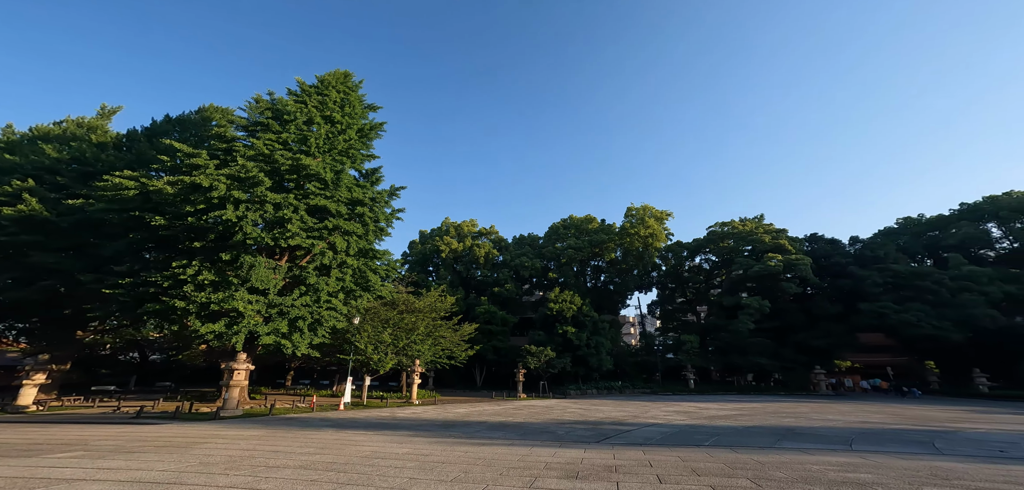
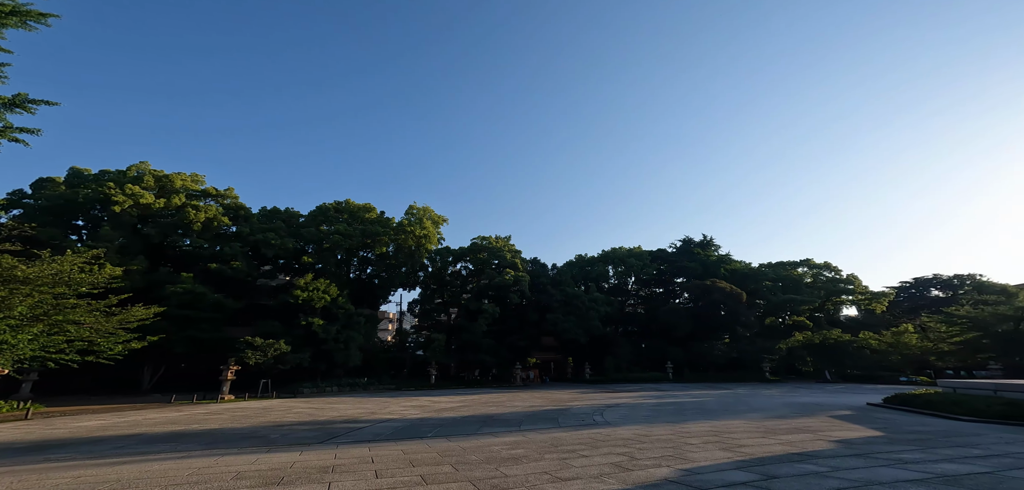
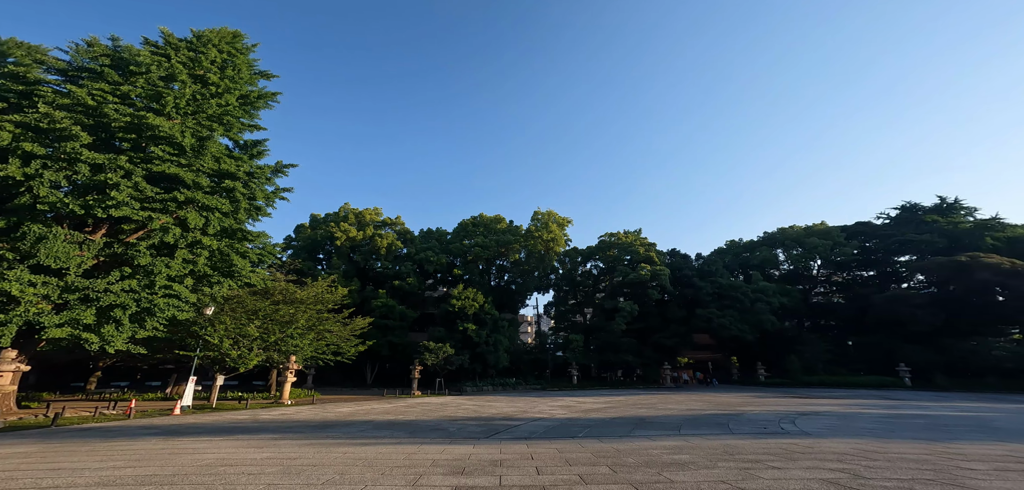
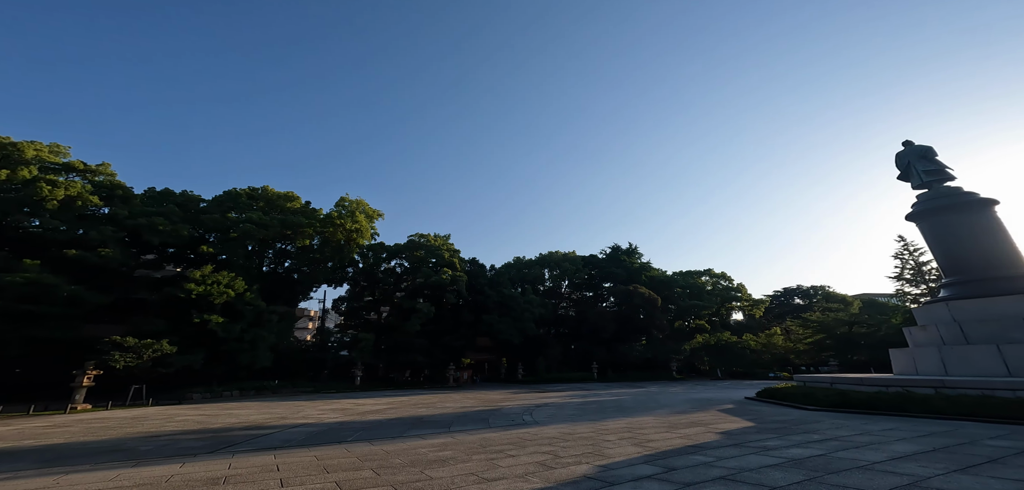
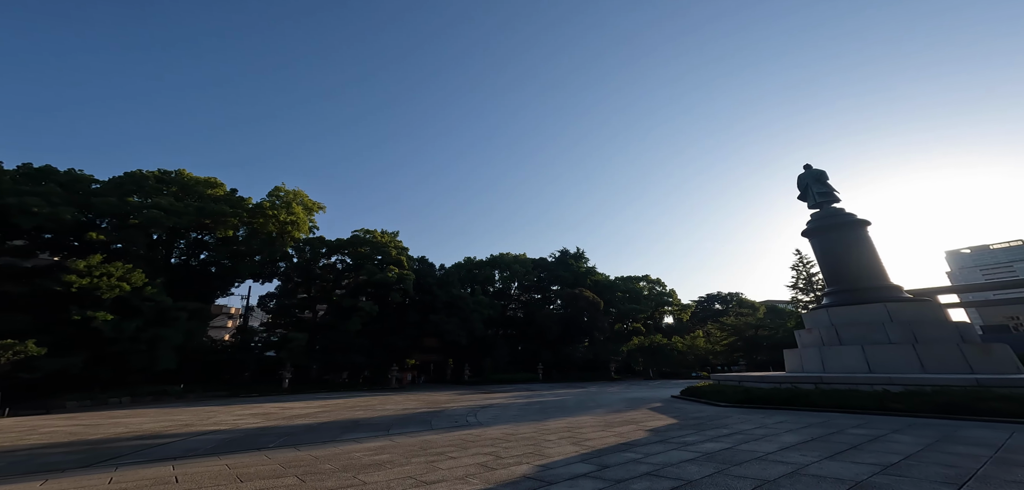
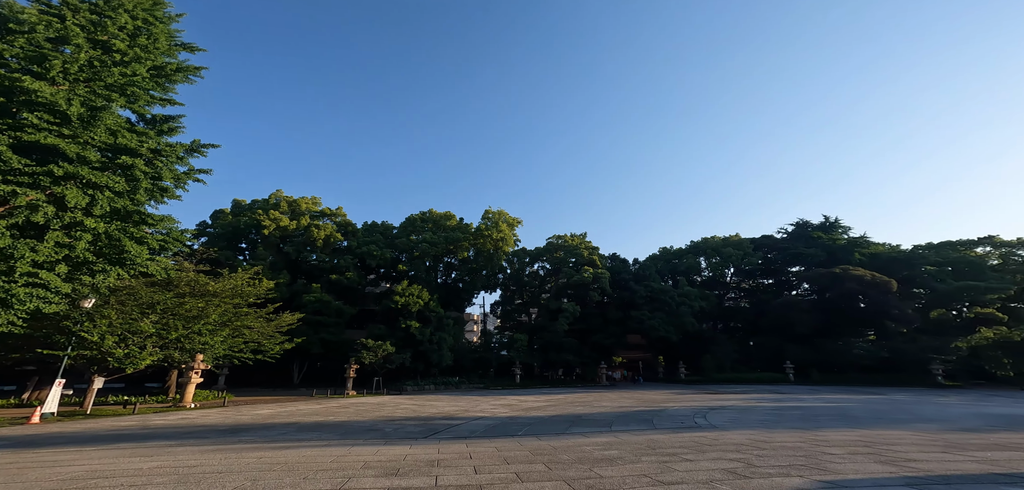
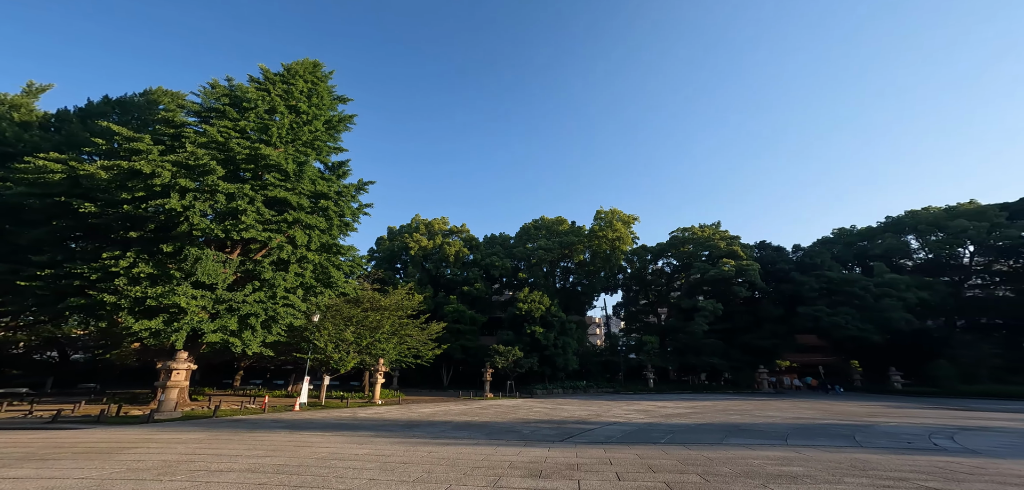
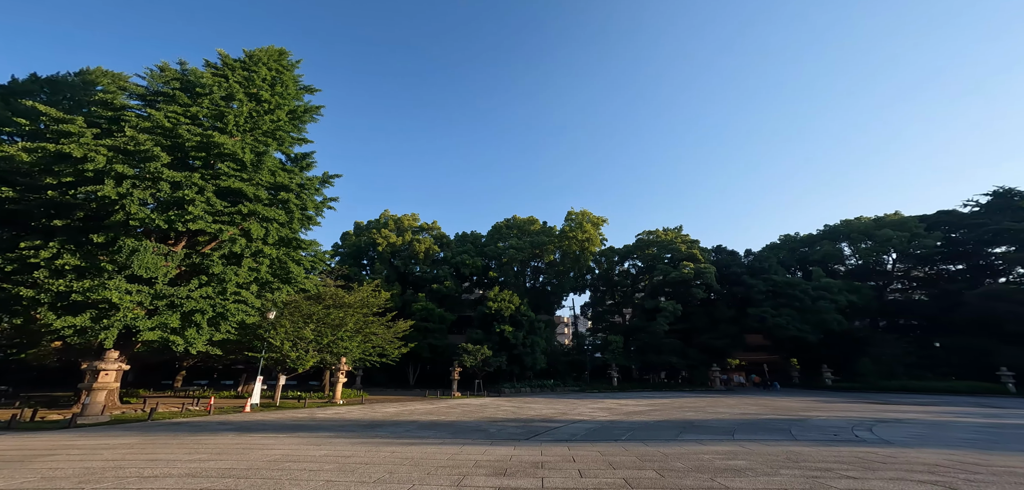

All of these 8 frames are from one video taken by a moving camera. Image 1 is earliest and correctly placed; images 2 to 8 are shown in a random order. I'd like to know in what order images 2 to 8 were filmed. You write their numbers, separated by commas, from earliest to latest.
7, 8, 3, 6, 2, 4, 5
